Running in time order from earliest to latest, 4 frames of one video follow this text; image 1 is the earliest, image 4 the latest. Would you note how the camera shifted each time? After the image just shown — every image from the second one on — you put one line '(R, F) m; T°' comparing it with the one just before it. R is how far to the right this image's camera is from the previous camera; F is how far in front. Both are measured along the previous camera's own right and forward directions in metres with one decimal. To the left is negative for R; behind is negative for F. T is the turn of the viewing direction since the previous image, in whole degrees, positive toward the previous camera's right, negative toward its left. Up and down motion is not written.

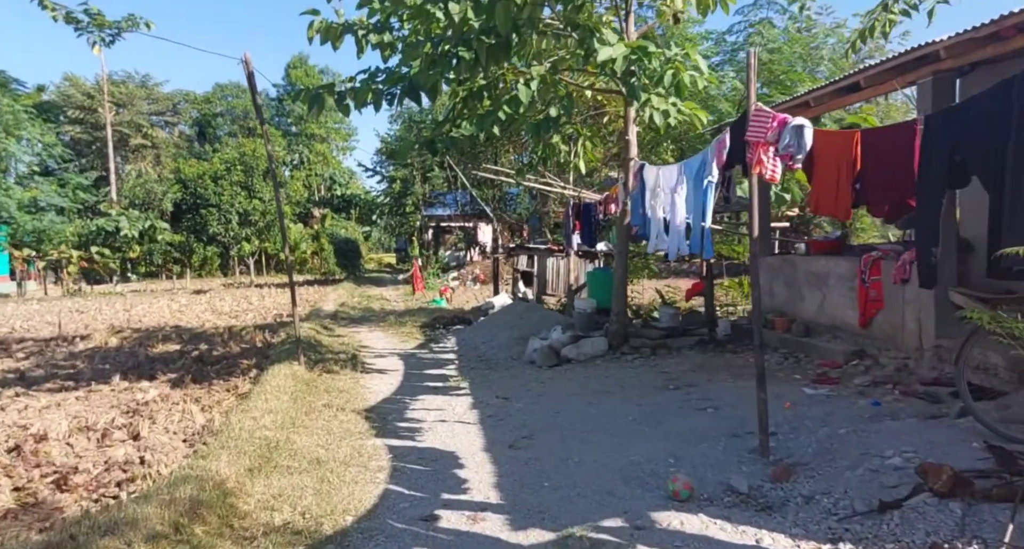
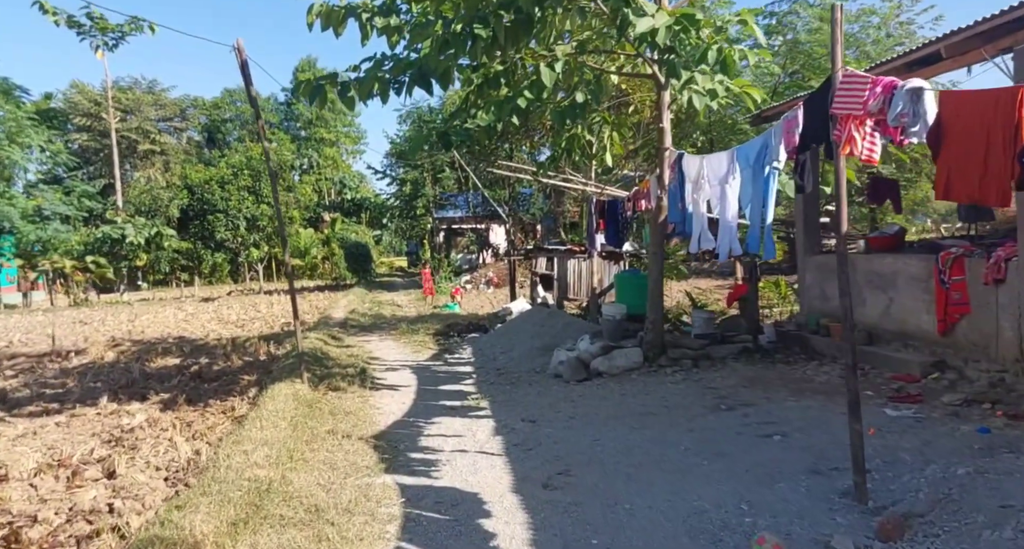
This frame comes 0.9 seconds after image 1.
(-0.1, +0.8) m; -1°
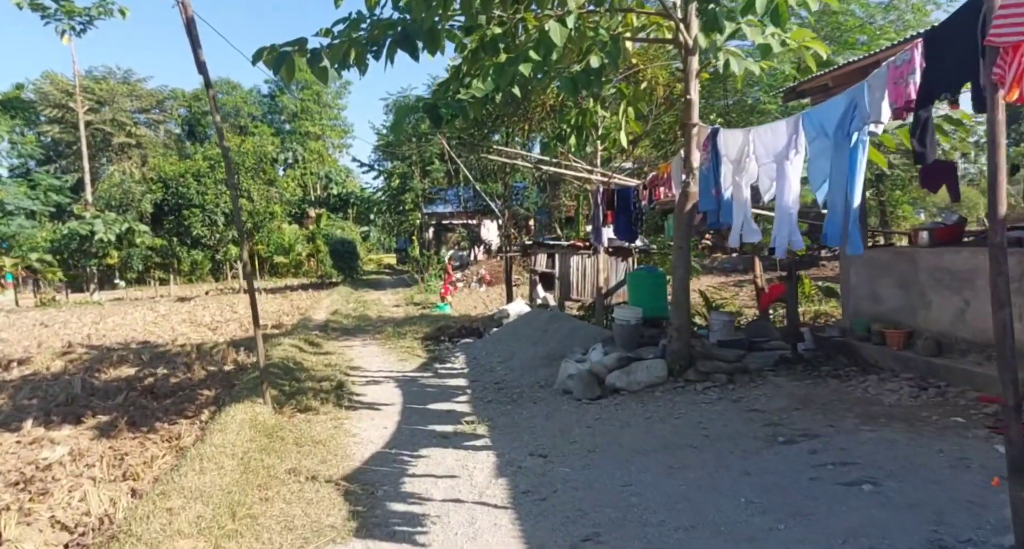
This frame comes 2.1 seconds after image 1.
(-0.1, +1.1) m; +1°
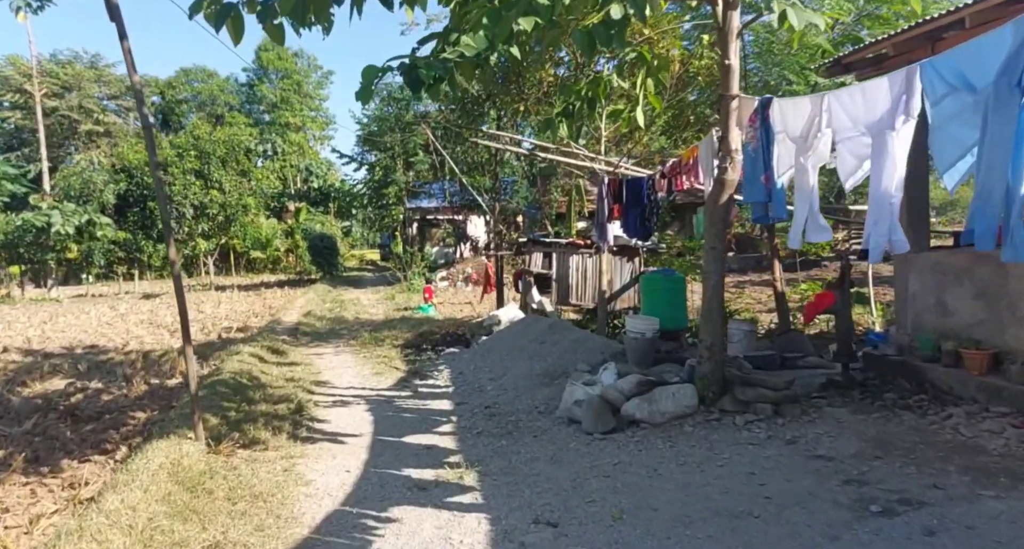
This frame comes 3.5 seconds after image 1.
(-0.1, +1.2) m; +1°
